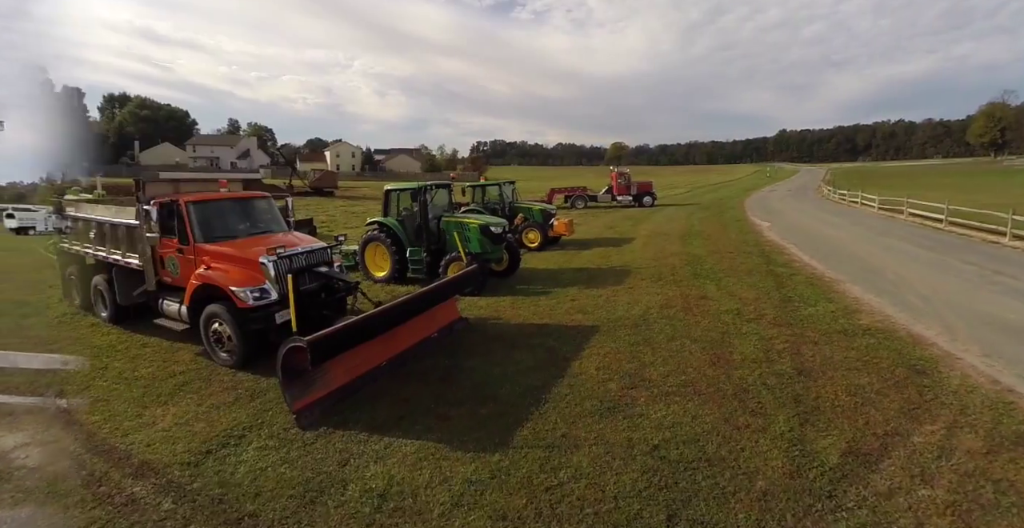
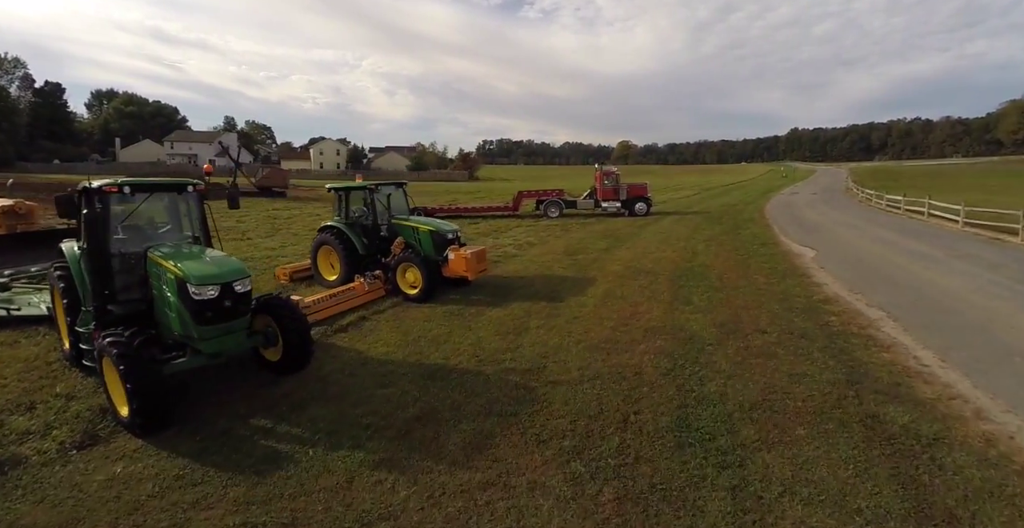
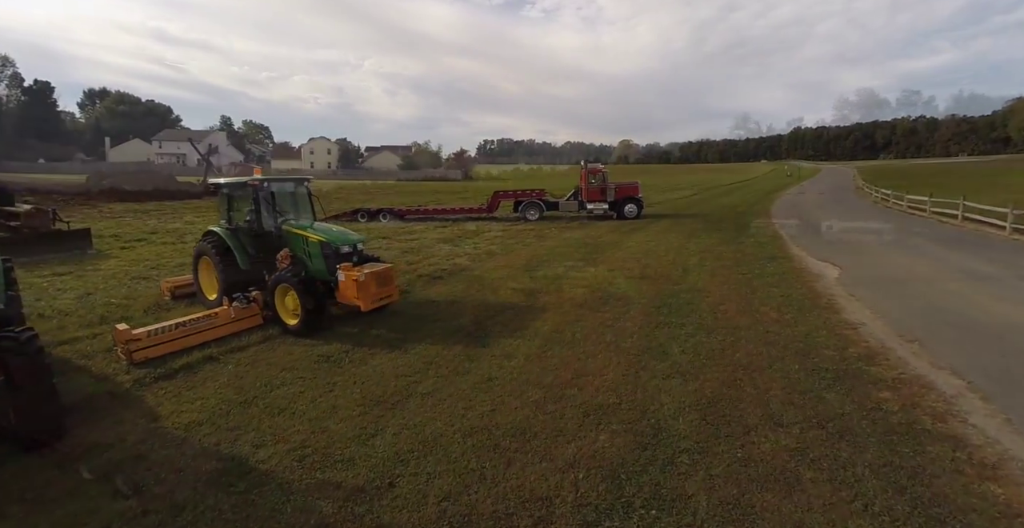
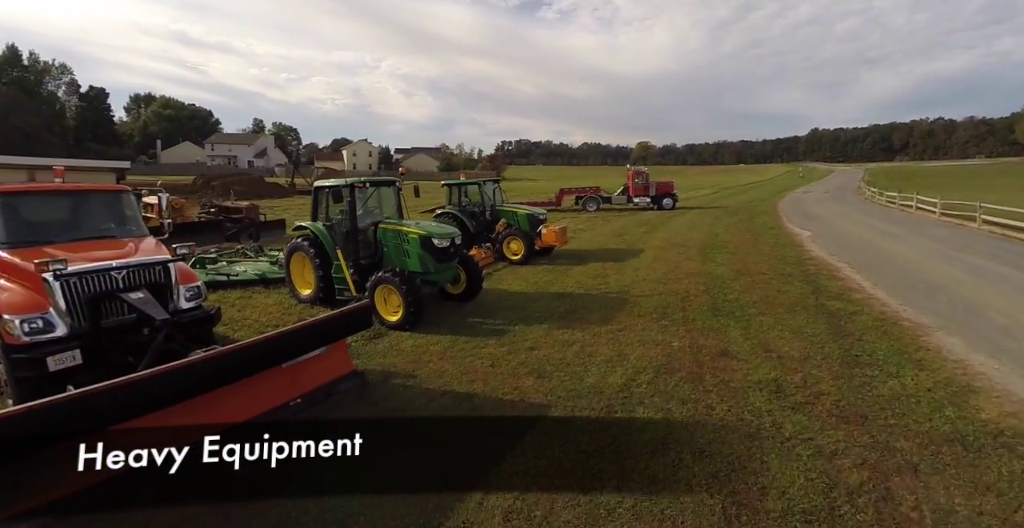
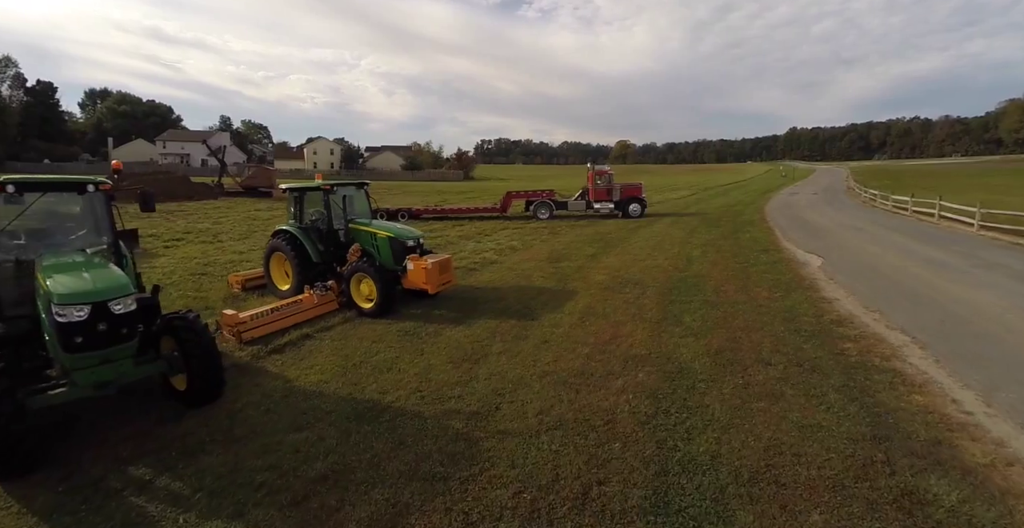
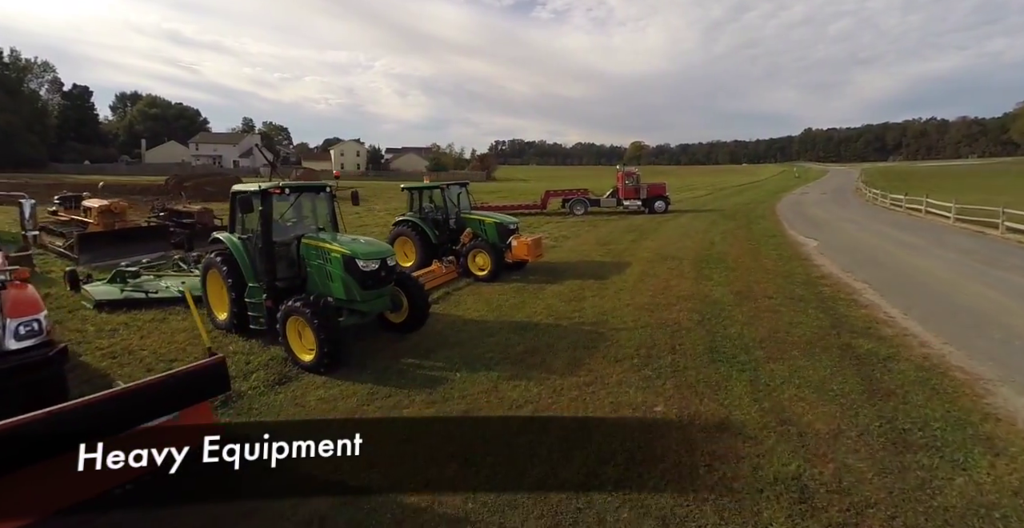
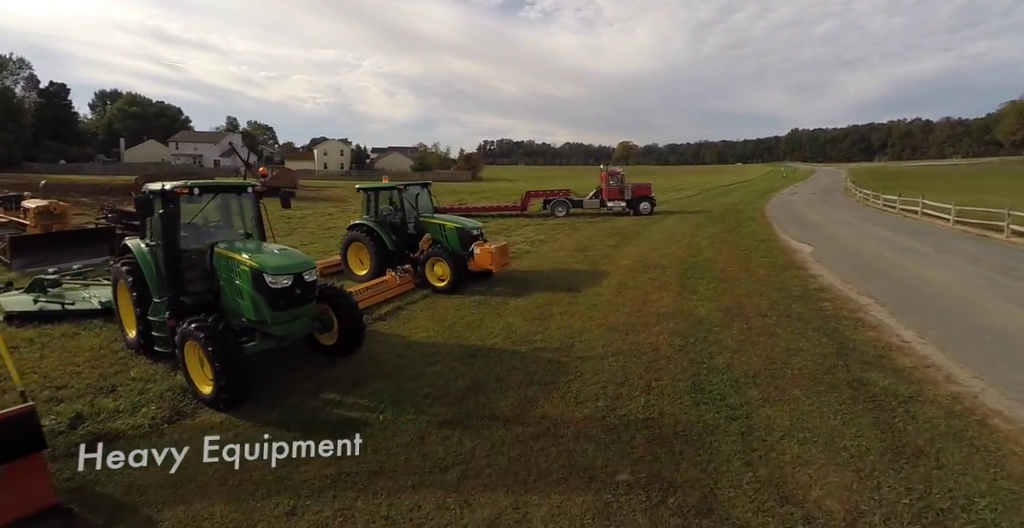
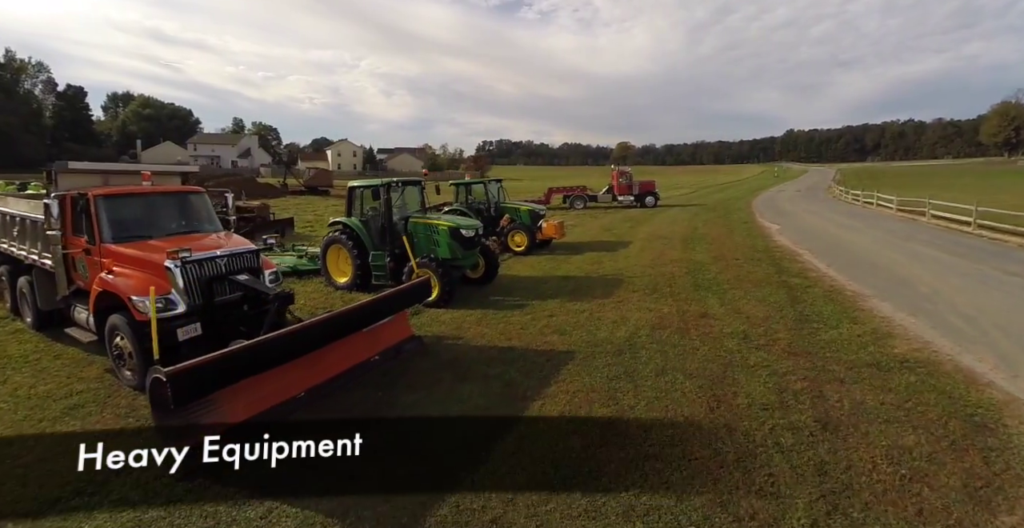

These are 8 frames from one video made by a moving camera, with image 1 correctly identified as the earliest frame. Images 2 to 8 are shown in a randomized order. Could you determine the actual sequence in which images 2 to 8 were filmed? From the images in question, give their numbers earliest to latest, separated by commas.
8, 4, 6, 7, 2, 5, 3
